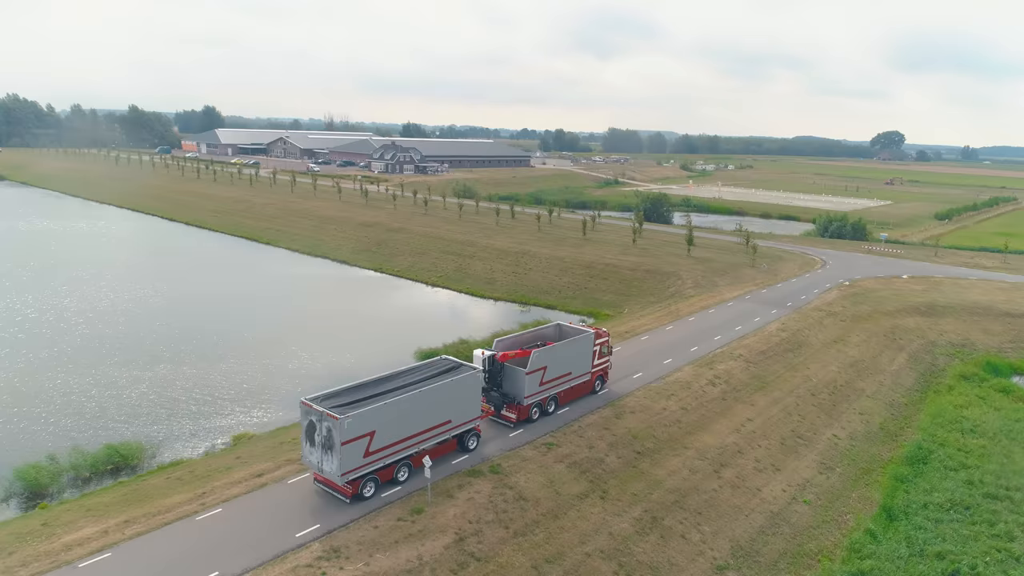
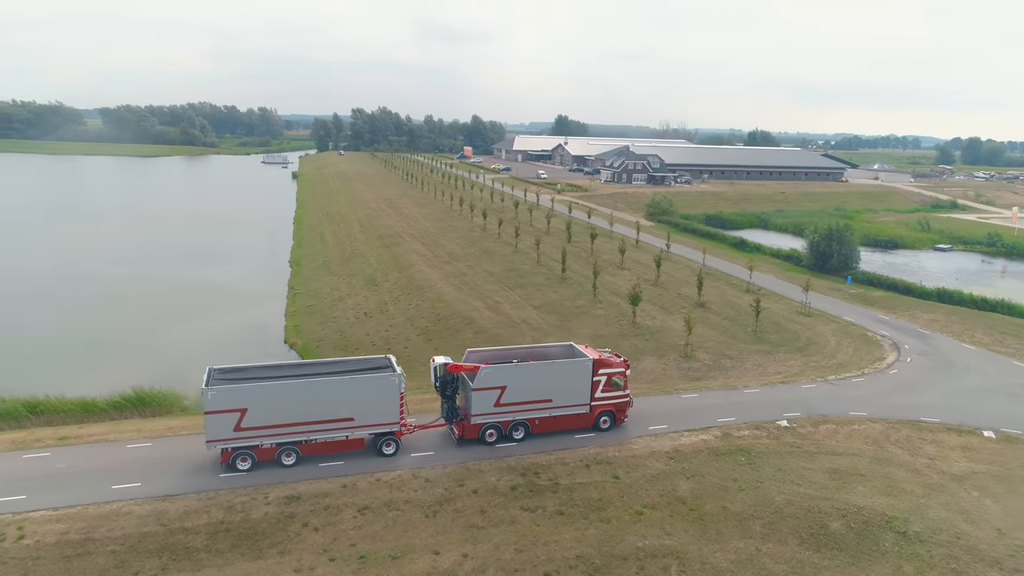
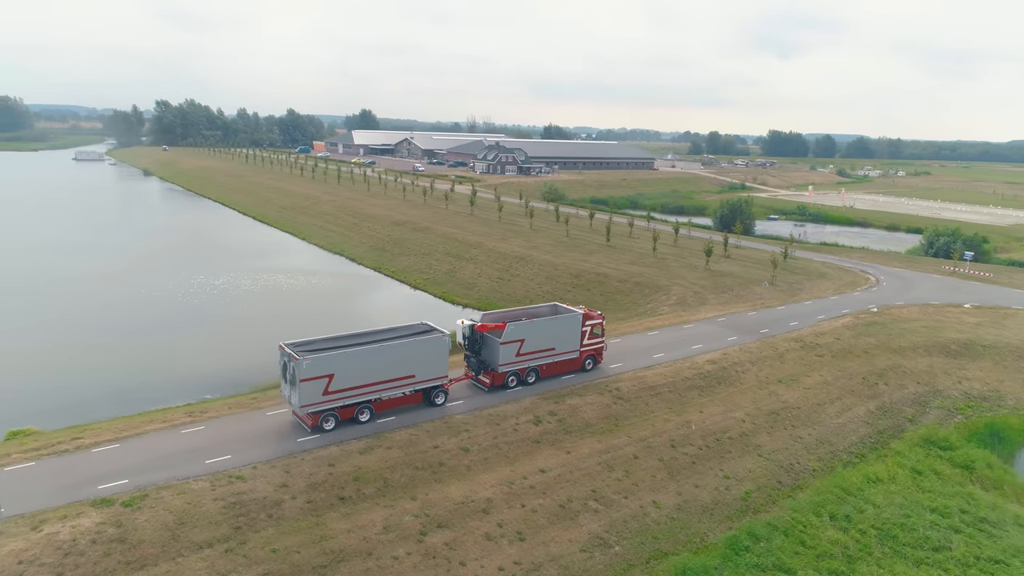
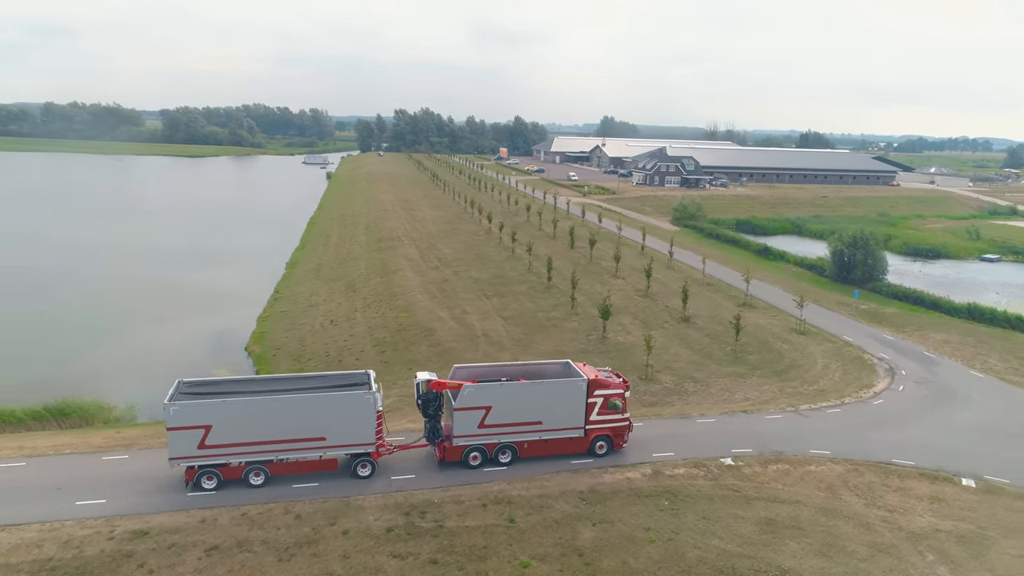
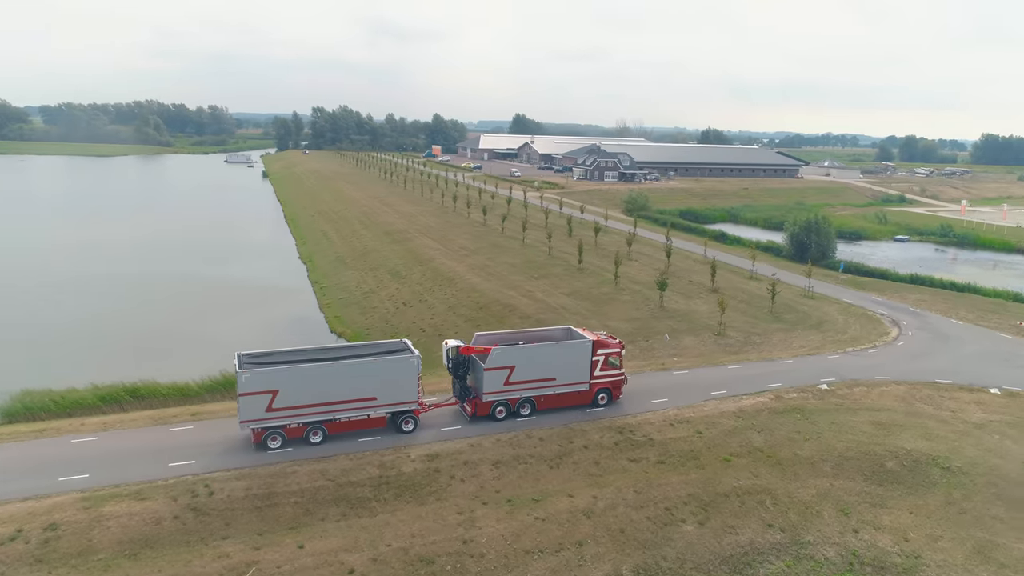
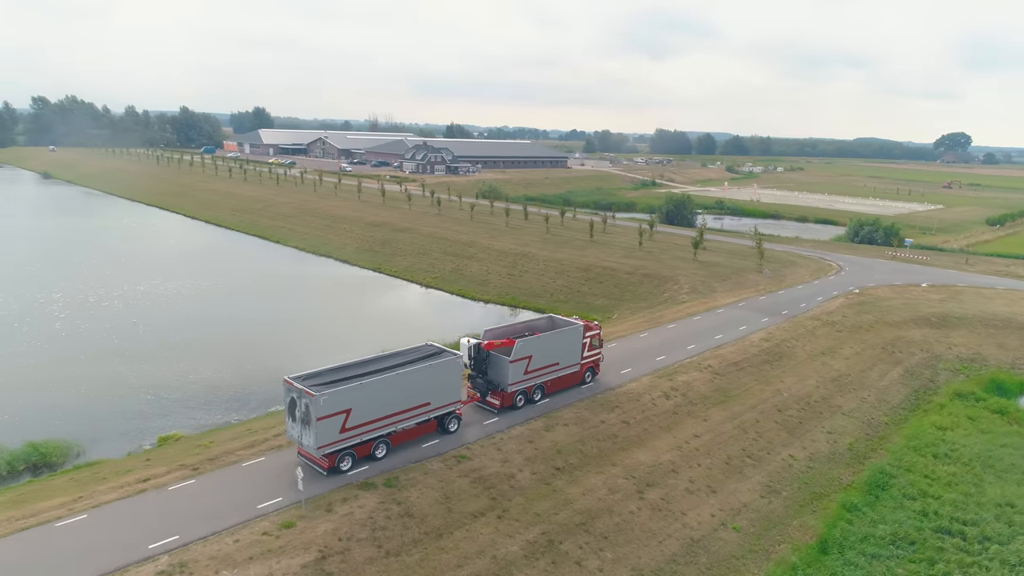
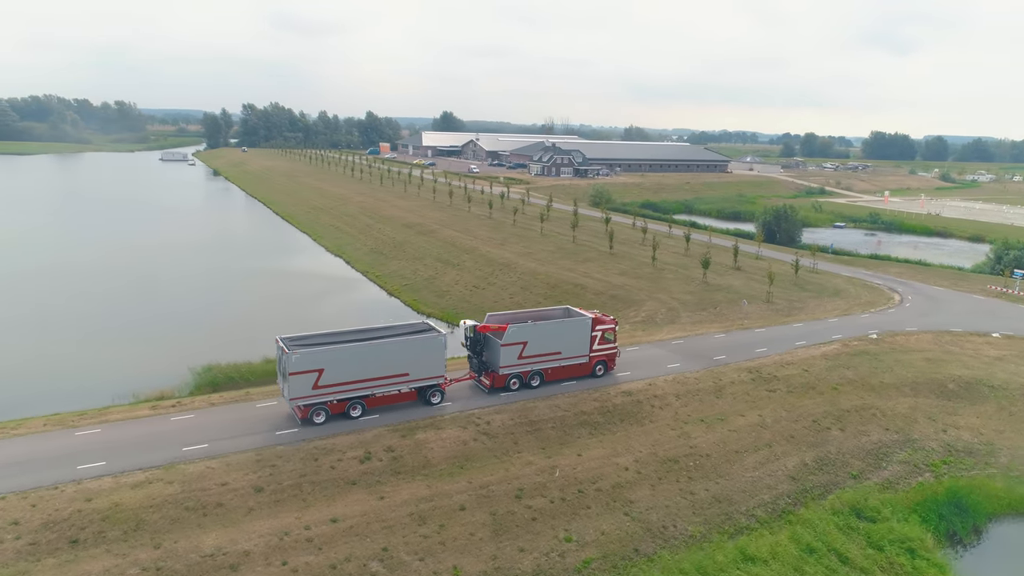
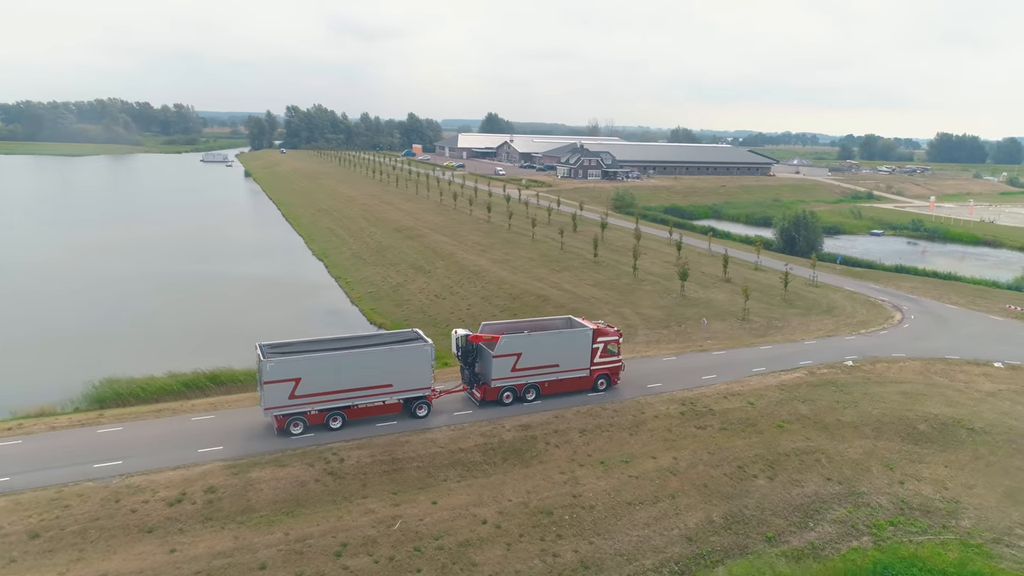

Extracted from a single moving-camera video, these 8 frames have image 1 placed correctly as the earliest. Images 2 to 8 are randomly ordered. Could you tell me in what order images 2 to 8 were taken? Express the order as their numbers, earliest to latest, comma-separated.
6, 3, 7, 8, 5, 2, 4
